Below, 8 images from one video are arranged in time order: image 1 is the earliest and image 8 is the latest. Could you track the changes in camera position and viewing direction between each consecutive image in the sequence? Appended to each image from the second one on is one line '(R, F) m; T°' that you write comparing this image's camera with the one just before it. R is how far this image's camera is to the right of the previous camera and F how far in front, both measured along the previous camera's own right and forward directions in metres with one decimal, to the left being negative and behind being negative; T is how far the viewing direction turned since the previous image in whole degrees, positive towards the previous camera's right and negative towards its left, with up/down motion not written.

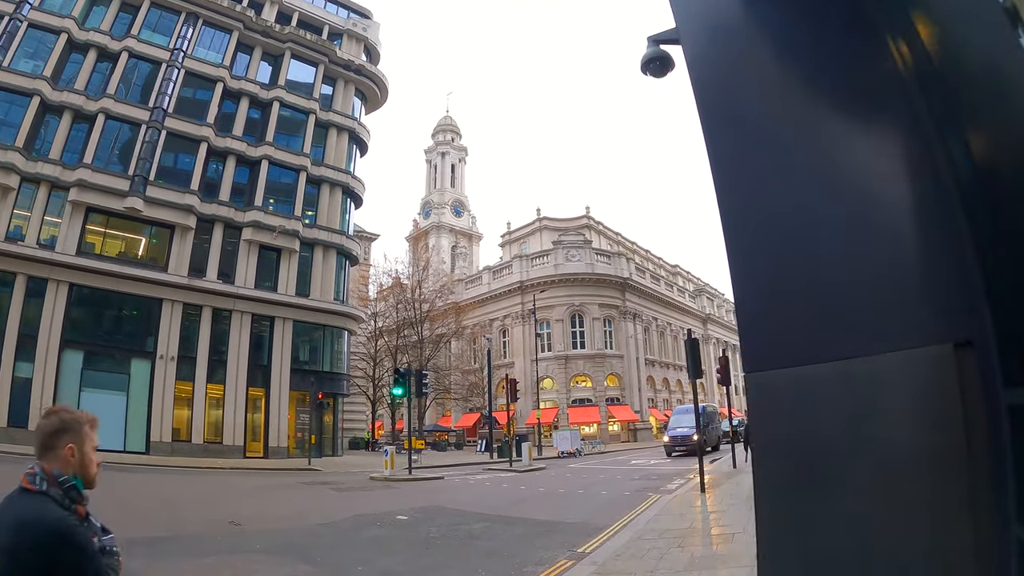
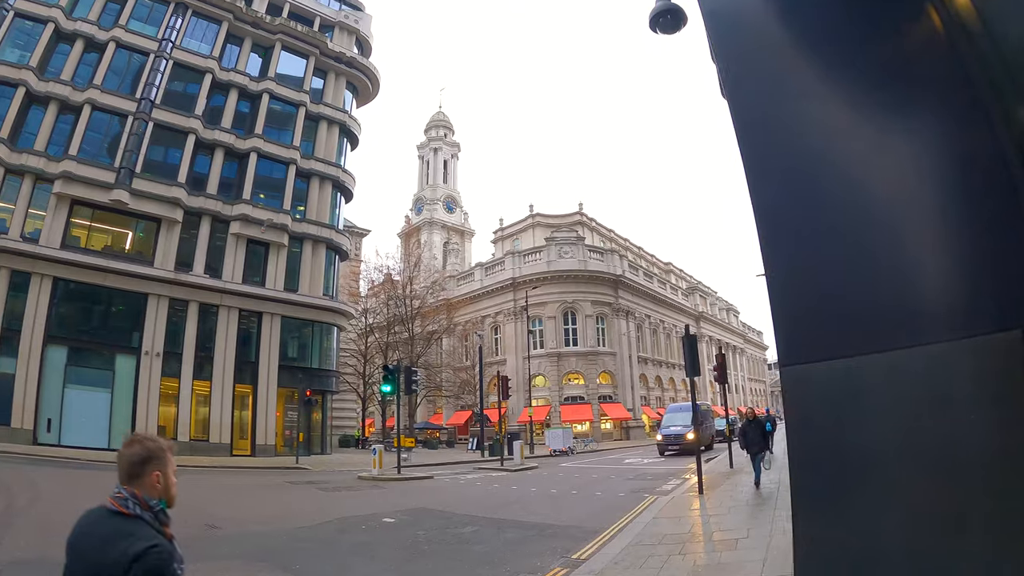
(0.0, +0.3) m; +1°
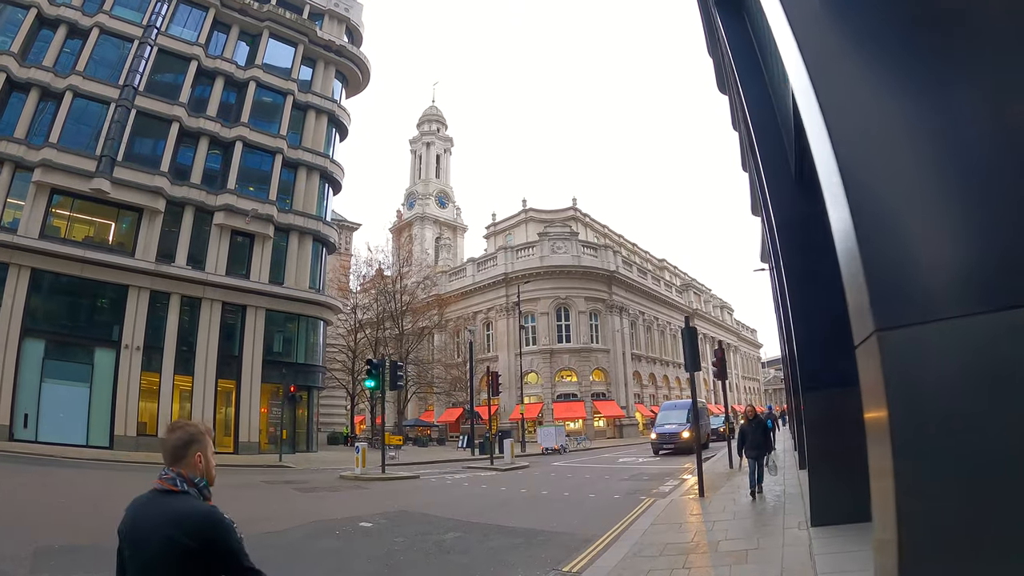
(+0.1, +0.7) m; +1°
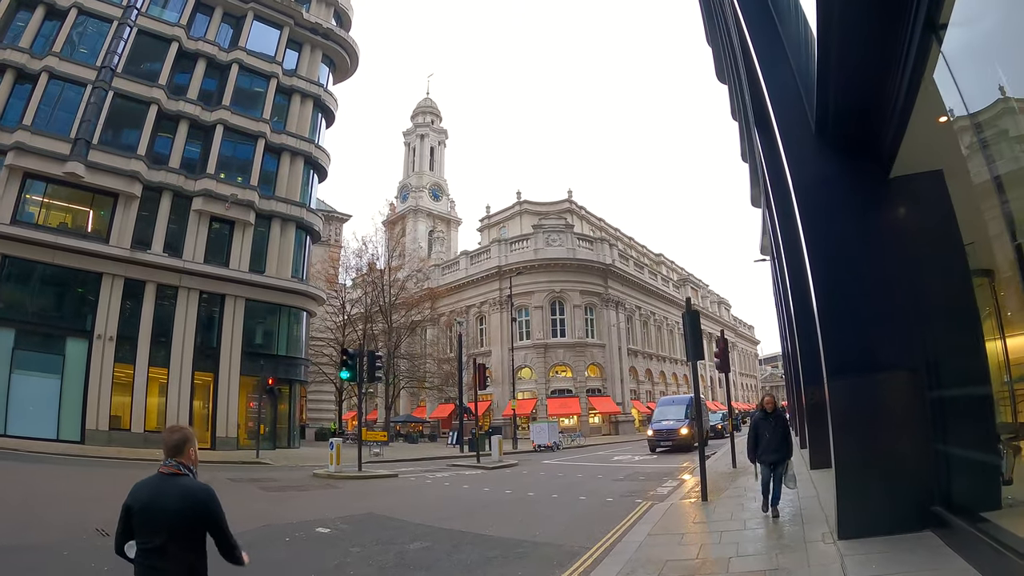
(+0.3, +1.1) m; 0°
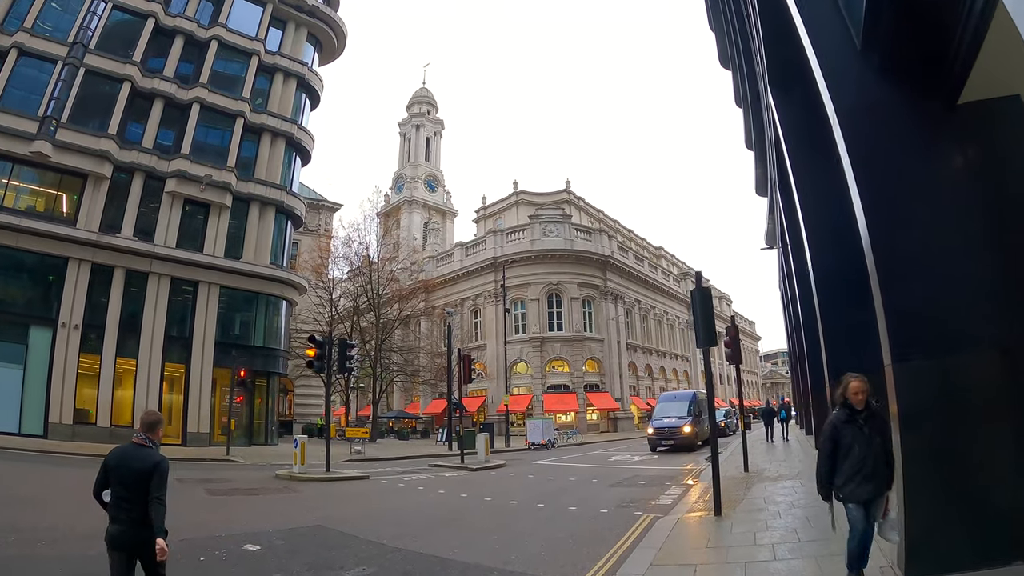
(+0.3, +1.5) m; 0°
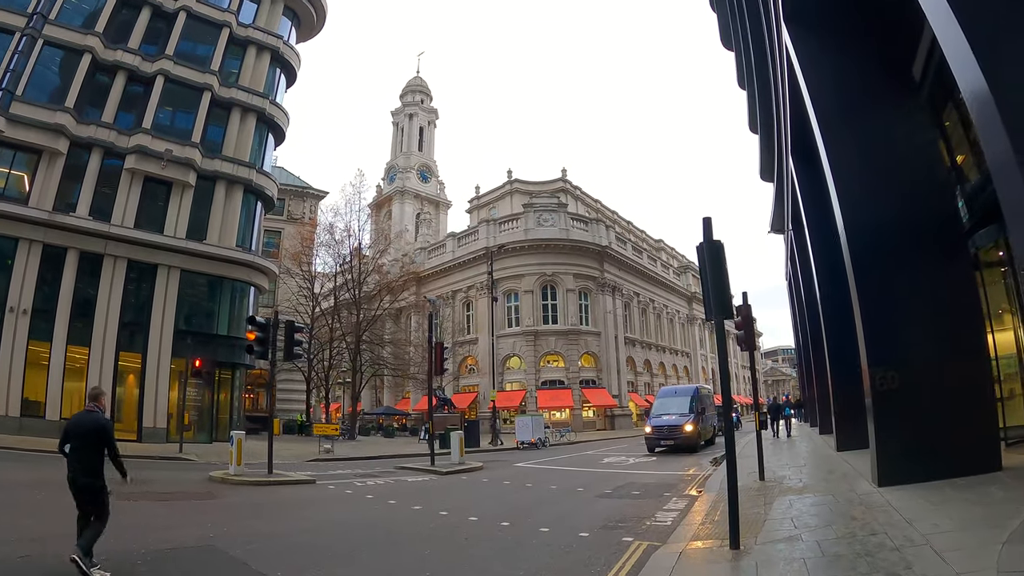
(+0.5, +1.9) m; 0°
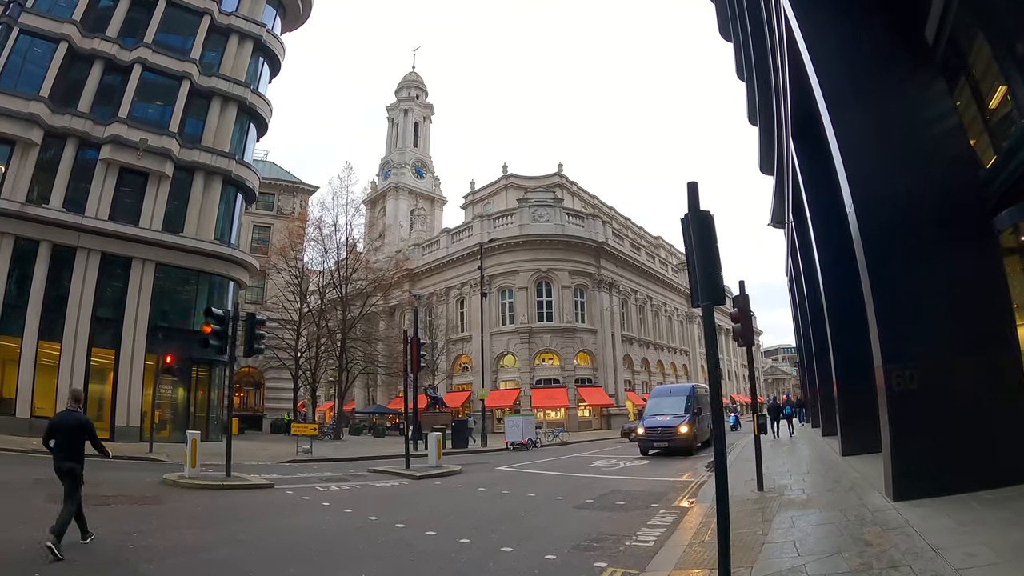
(+0.4, +0.9) m; 0°
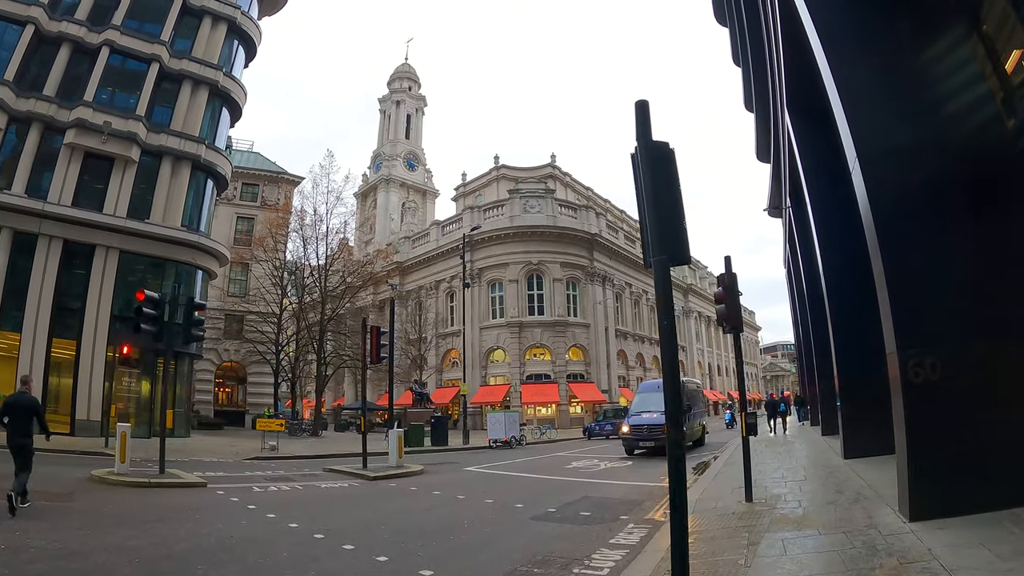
(+0.6, +1.1) m; 0°
